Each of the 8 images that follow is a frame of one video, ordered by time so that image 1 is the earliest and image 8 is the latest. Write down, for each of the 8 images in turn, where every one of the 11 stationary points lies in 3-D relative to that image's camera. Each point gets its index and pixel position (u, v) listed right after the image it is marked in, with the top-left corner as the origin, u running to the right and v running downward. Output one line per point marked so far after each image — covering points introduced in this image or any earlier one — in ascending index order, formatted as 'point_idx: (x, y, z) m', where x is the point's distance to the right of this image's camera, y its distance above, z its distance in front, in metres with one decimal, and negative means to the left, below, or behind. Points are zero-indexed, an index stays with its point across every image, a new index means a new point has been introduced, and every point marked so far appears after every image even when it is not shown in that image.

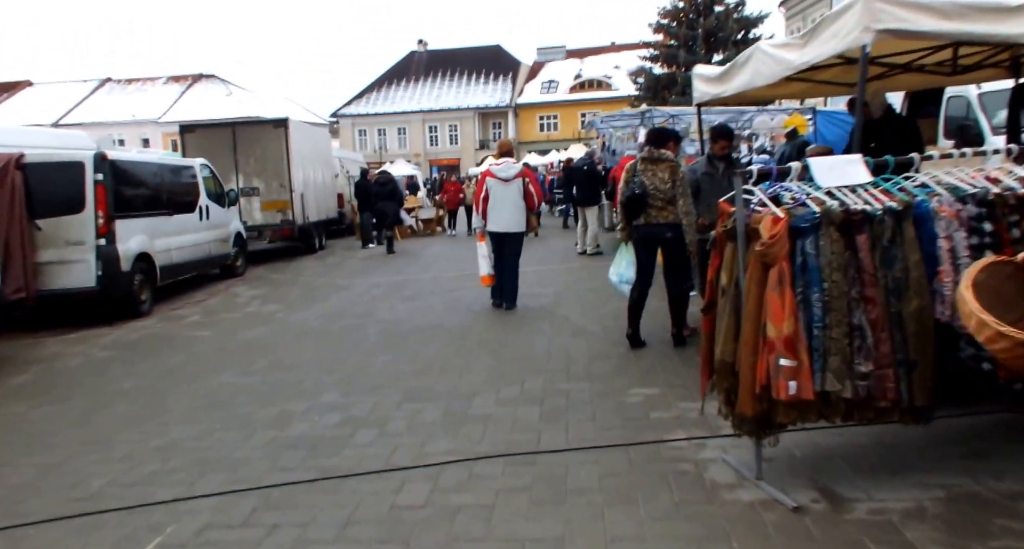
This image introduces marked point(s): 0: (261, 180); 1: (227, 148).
0: (-5.1, +1.9, +15.8) m
1: (-5.7, +2.6, +15.7) m
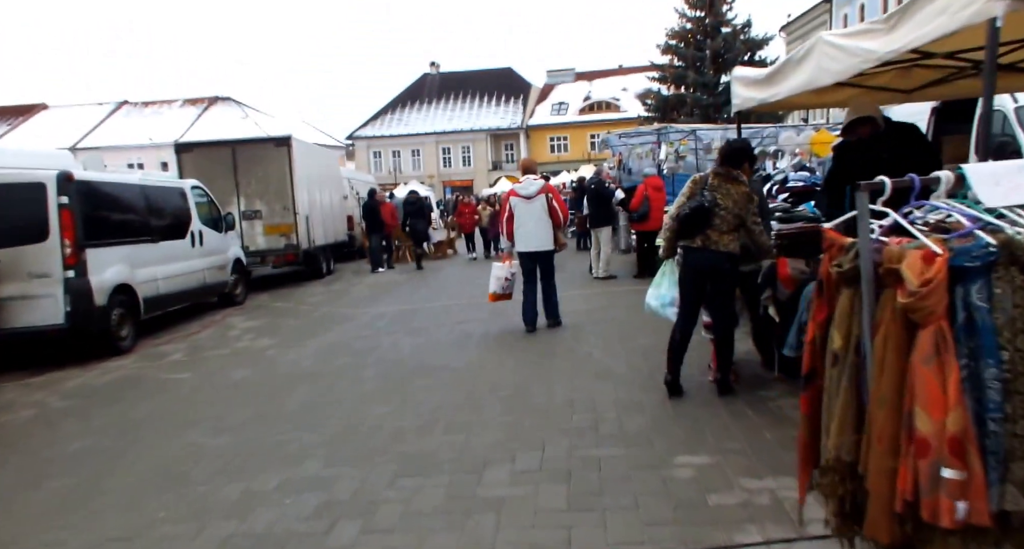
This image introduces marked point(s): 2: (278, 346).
0: (-4.8, +1.4, +14.9) m
1: (-5.4, +2.0, +14.9) m
2: (-2.8, -0.8, +9.3) m
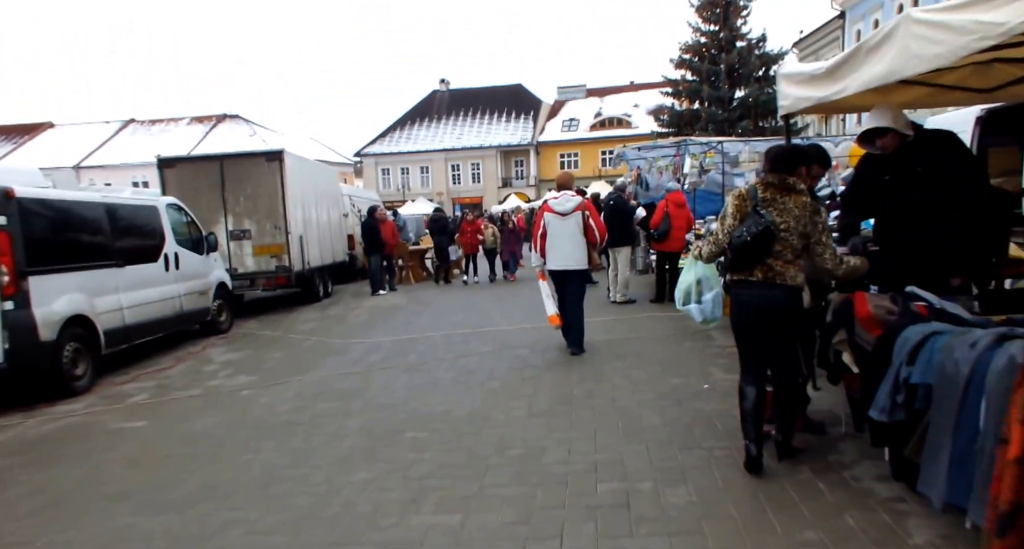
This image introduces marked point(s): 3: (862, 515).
0: (-4.6, +0.9, +13.9) m
1: (-5.3, +1.6, +13.8) m
2: (-2.7, -1.1, +8.2) m
3: (+1.8, -1.2, +4.0) m
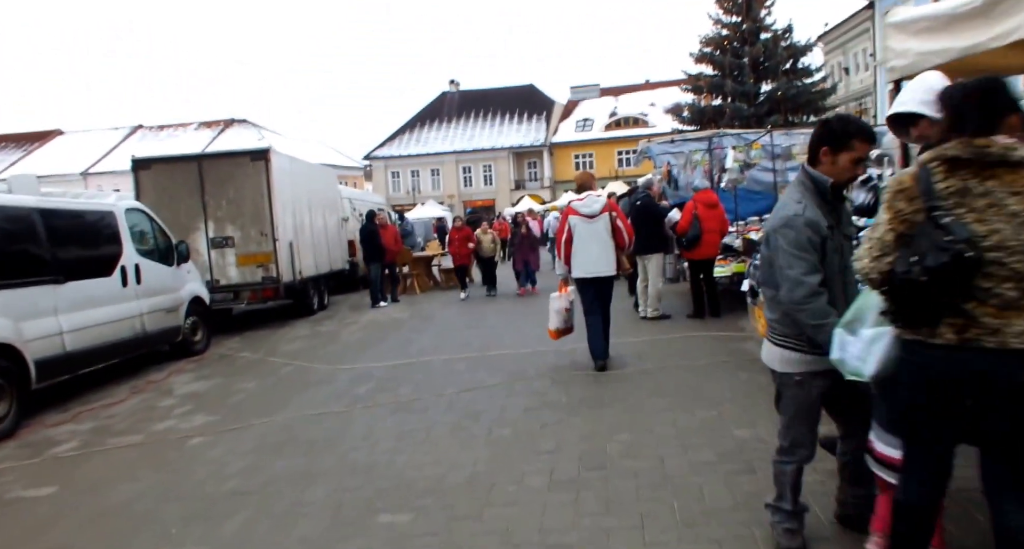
0: (-4.4, +0.8, +12.4) m
1: (-5.1, +1.4, +12.4) m
2: (-2.6, -1.3, +6.7) m
3: (+1.9, -1.3, +2.5) m
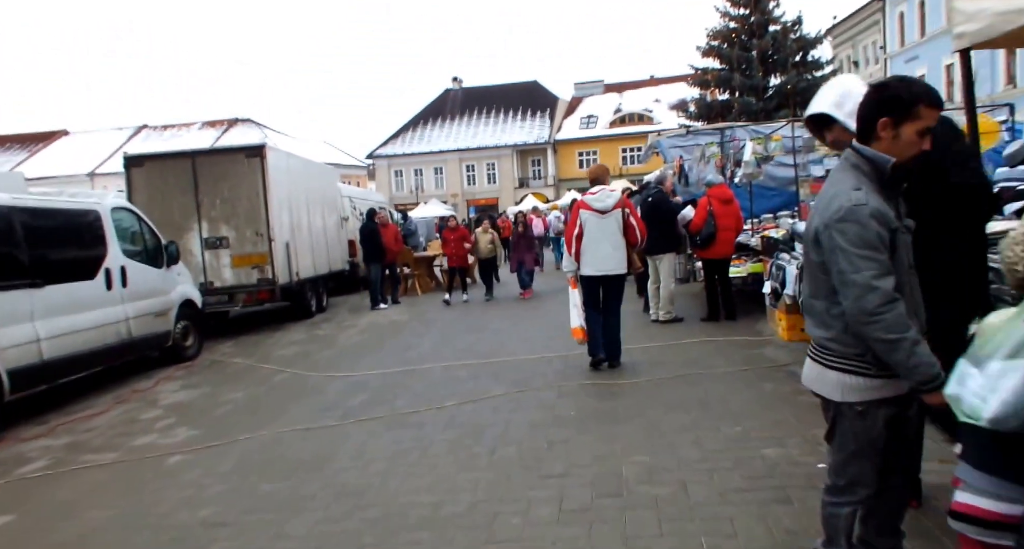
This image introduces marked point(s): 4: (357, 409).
0: (-4.3, +0.7, +12.0) m
1: (-5.0, +1.4, +11.9) m
2: (-2.5, -1.3, +6.2) m
3: (+1.9, -1.4, +2.0) m
4: (-1.3, -1.1, +6.6) m
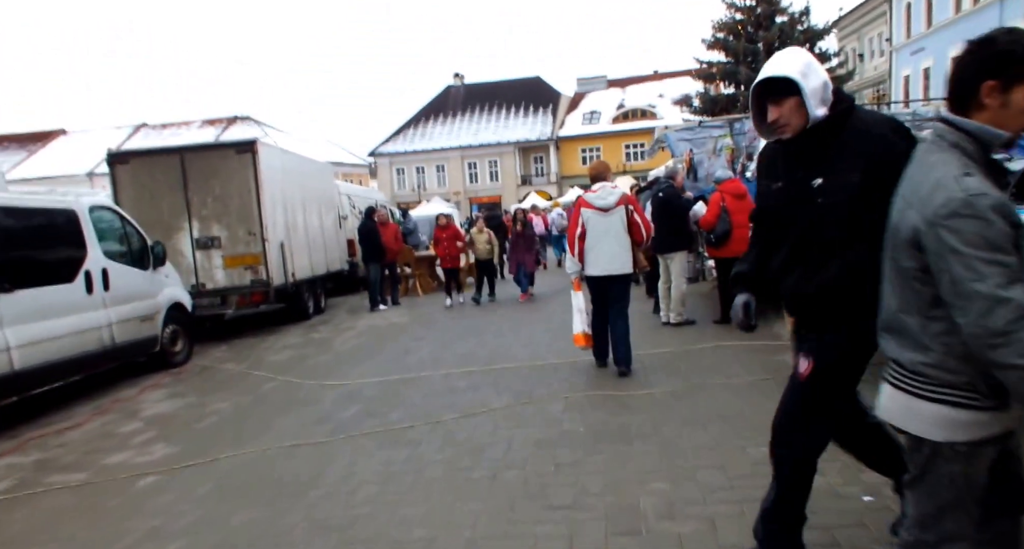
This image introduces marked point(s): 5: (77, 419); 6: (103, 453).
0: (-4.3, +0.7, +11.5) m
1: (-5.0, +1.3, +11.5) m
2: (-2.5, -1.3, +5.7) m
3: (+1.9, -1.4, +1.5) m
4: (-1.3, -1.2, +6.2) m
5: (-4.0, -1.3, +7.2) m
6: (-3.2, -1.4, +6.0) m
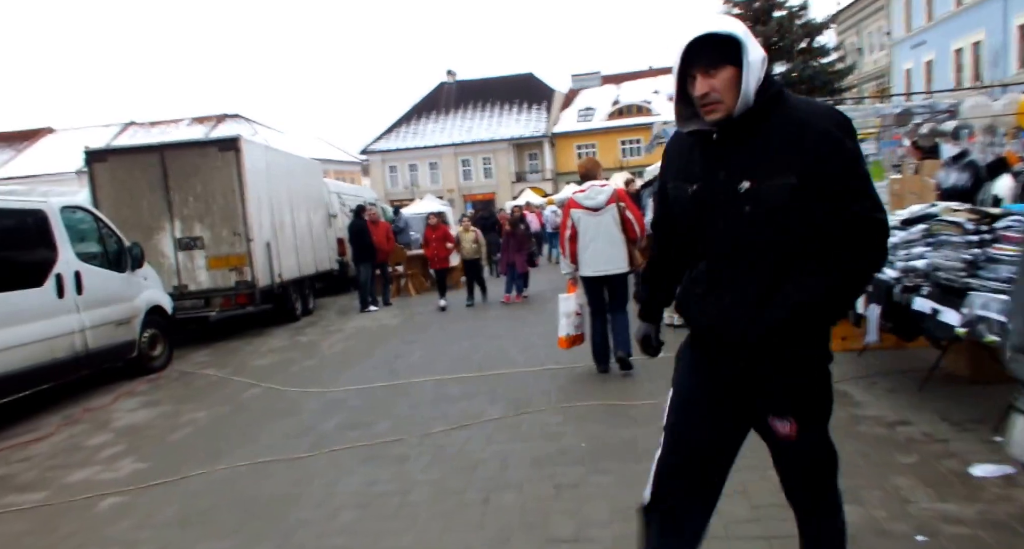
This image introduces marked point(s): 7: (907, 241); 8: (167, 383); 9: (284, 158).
0: (-4.4, +0.7, +11.0) m
1: (-5.0, +1.3, +11.0) m
2: (-2.5, -1.4, +5.3) m
3: (+1.9, -1.4, +1.1) m
4: (-1.3, -1.2, +5.7) m
5: (-4.0, -1.3, +6.7) m
6: (-3.2, -1.4, +5.6) m
7: (+2.5, +0.2, +4.9) m
8: (-3.8, -1.2, +8.5) m
9: (-3.8, +2.0, +13.1) m
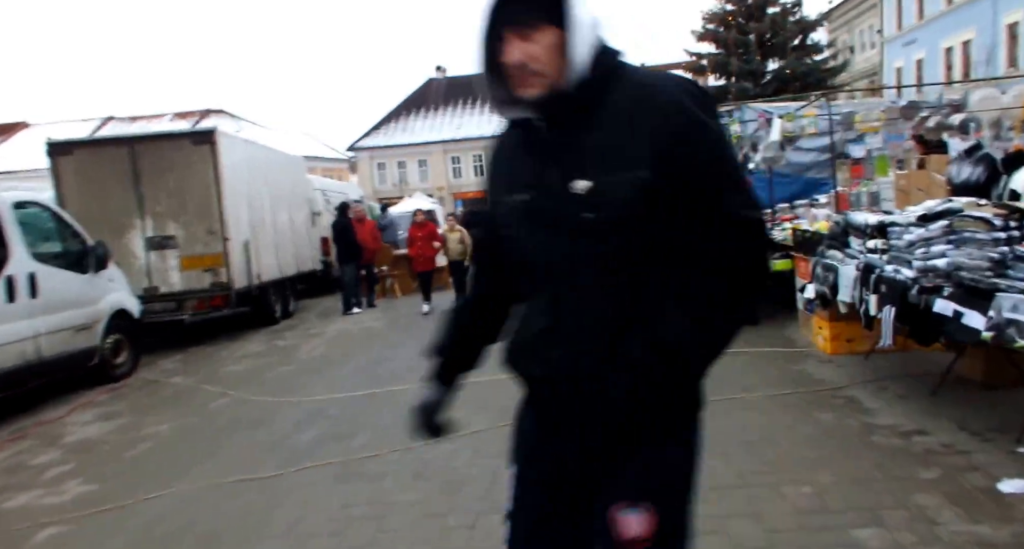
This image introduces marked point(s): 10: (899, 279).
0: (-4.5, +0.7, +10.6) m
1: (-5.2, +1.3, +10.5) m
2: (-2.6, -1.4, +4.9) m
3: (+1.9, -1.4, +0.7) m
4: (-1.4, -1.2, +5.3) m
5: (-4.1, -1.4, +6.3) m
6: (-3.3, -1.4, +5.2) m
7: (+2.4, +0.2, +4.5) m
8: (-3.9, -1.2, +8.1) m
9: (-4.0, +2.0, +12.7) m
10: (+2.3, 0.0, +4.6) m
